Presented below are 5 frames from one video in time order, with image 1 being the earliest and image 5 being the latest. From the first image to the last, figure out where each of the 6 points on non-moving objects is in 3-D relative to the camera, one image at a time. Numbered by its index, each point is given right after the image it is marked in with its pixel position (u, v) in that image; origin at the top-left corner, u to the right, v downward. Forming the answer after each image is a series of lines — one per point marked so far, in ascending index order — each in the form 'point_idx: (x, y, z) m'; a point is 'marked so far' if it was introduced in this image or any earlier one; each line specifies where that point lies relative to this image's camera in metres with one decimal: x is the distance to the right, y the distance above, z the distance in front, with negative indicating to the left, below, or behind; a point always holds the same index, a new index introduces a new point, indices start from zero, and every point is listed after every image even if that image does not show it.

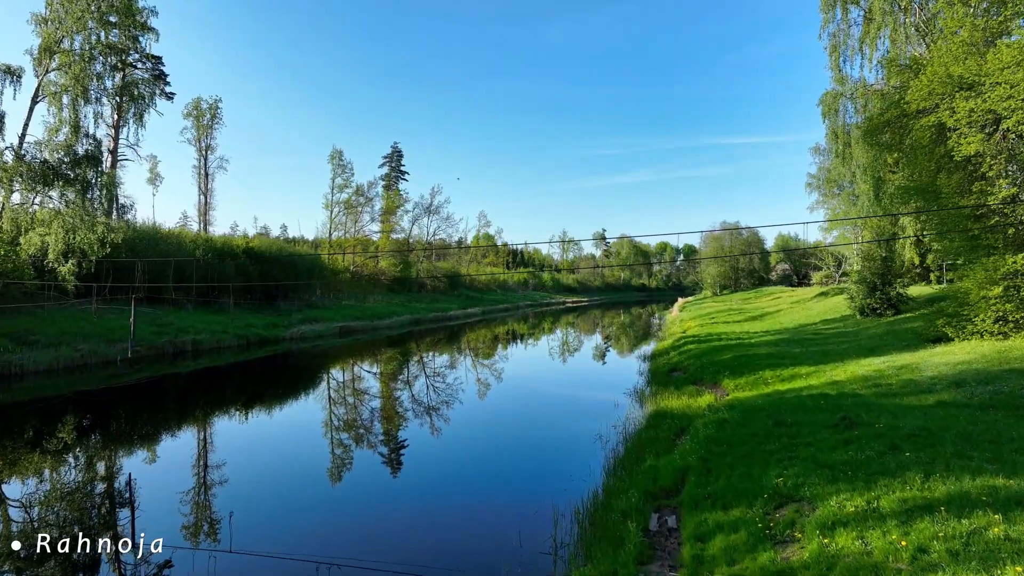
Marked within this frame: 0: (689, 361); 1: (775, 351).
0: (+5.0, -2.1, +14.2) m
1: (+6.9, -1.7, +13.4) m
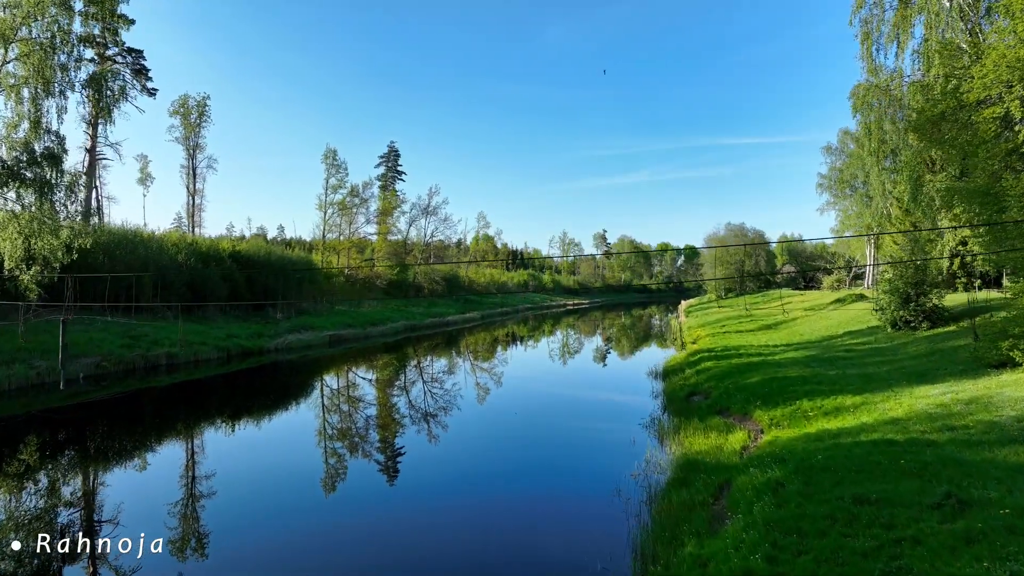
0: (+5.0, -2.4, +12.8) m
1: (+6.9, -2.0, +11.9) m
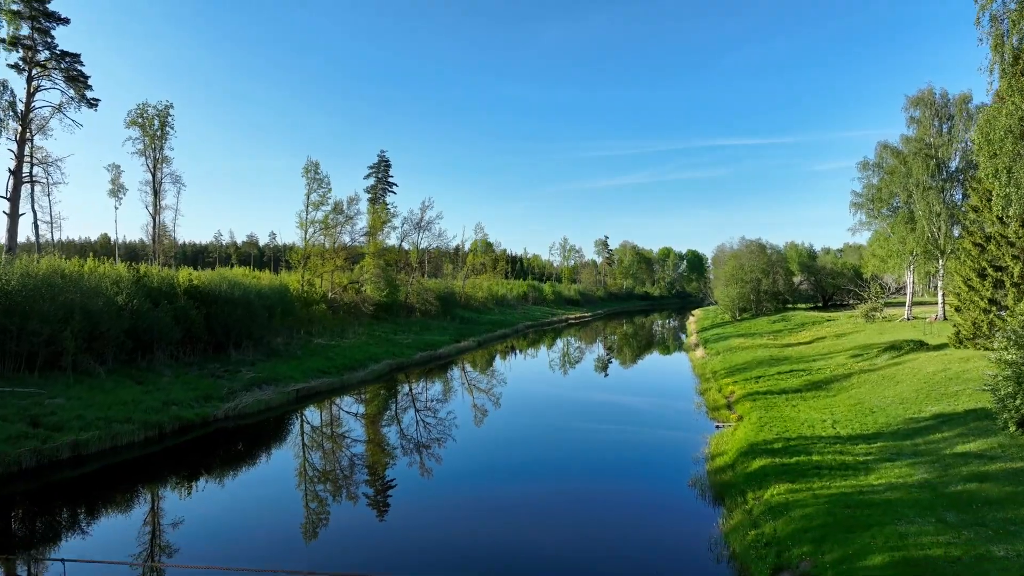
0: (+5.0, -4.5, +8.7) m
1: (+6.9, -4.0, +7.8) m
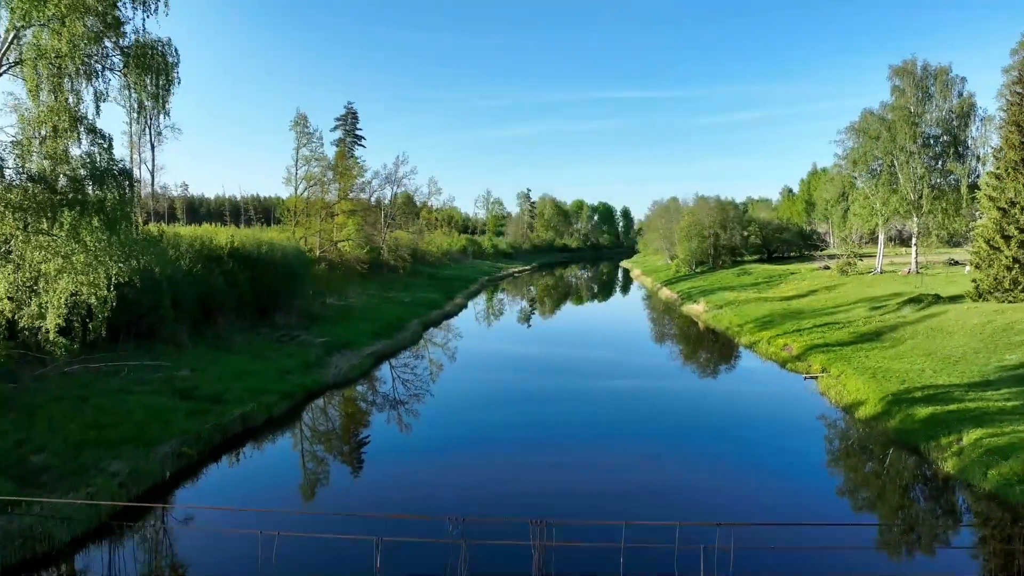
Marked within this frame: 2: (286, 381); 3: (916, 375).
0: (+11.3, -4.0, +10.0) m
1: (+13.3, -3.6, +9.5) m
2: (-8.8, -3.4, +17.6) m
3: (+14.0, -3.0, +17.6) m
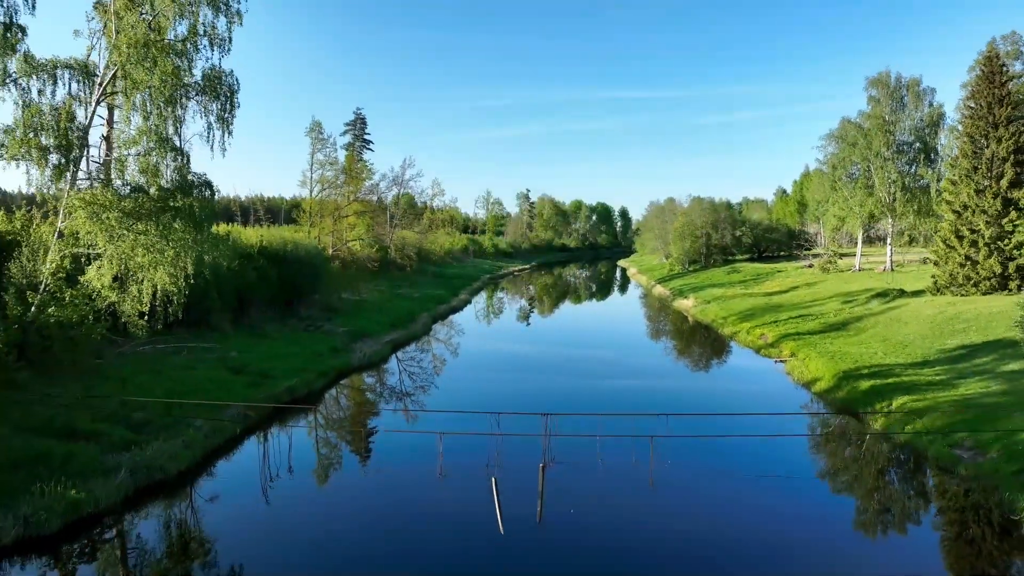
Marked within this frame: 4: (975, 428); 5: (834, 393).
0: (+11.5, -3.7, +12.7) m
1: (+13.5, -3.3, +12.1) m
2: (-8.6, -3.1, +20.2) m
3: (+14.1, -2.8, +20.2) m
4: (+11.9, -3.7, +12.9) m
5: (+11.3, -3.8, +17.7) m
